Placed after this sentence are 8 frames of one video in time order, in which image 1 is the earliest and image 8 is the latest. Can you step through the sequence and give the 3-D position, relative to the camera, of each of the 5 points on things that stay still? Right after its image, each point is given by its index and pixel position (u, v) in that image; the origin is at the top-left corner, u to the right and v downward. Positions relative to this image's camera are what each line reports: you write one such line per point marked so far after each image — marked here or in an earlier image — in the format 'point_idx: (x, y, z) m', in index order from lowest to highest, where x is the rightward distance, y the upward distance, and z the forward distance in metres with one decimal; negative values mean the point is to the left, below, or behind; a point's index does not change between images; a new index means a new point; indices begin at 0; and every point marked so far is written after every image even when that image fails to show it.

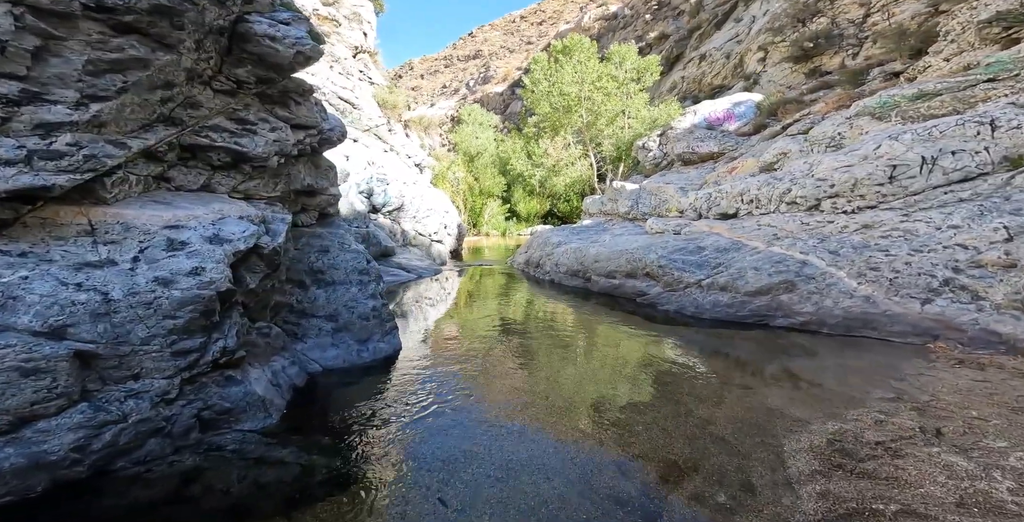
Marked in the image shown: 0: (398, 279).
0: (-3.6, -0.5, +15.4) m
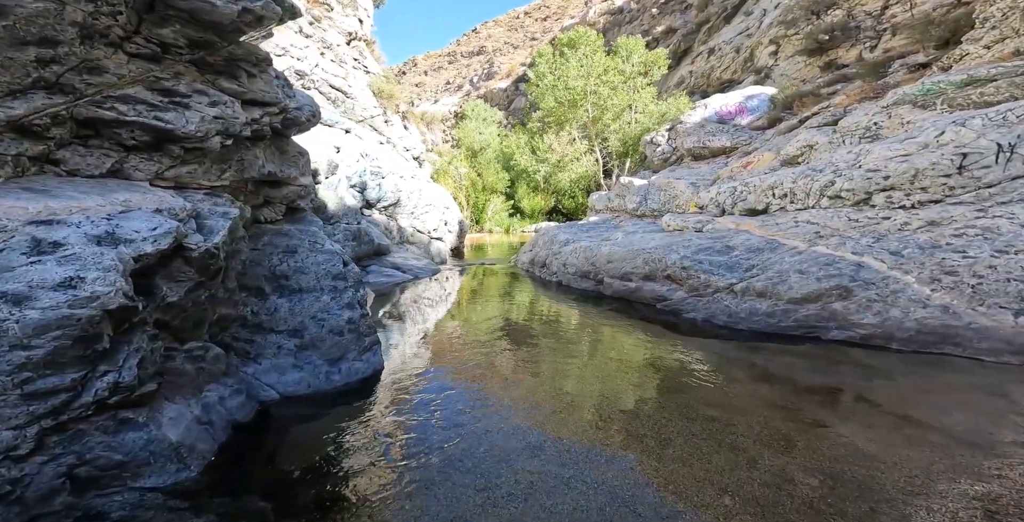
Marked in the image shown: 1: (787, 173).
0: (-3.5, -0.5, +14.1) m
1: (+6.6, +2.1, +11.5) m
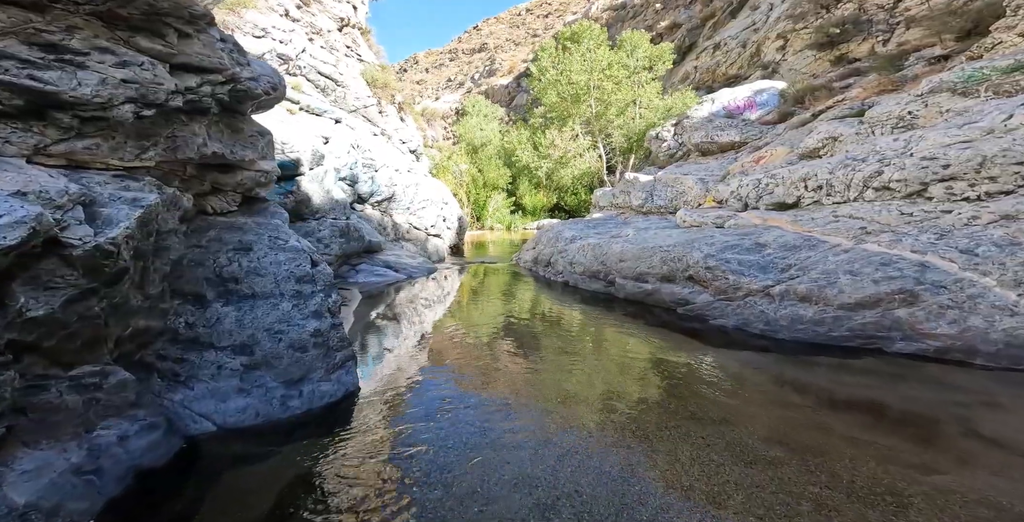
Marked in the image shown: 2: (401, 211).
0: (-3.4, -0.4, +12.9) m
1: (+6.6, +2.1, +10.3) m
2: (-4.1, +2.0, +17.9) m
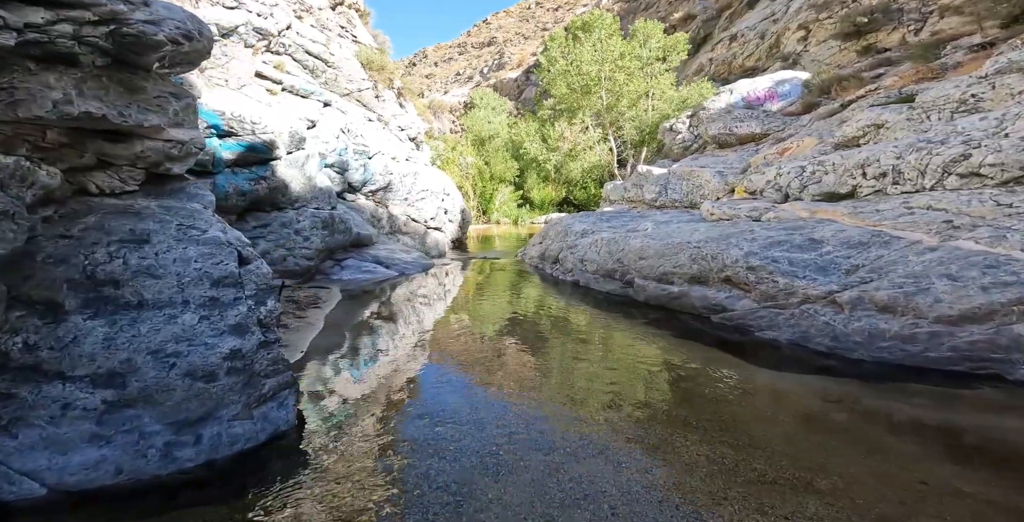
0: (-3.3, -0.3, +11.5) m
1: (+6.7, +2.1, +8.7) m
2: (-3.9, +2.1, +16.5) m
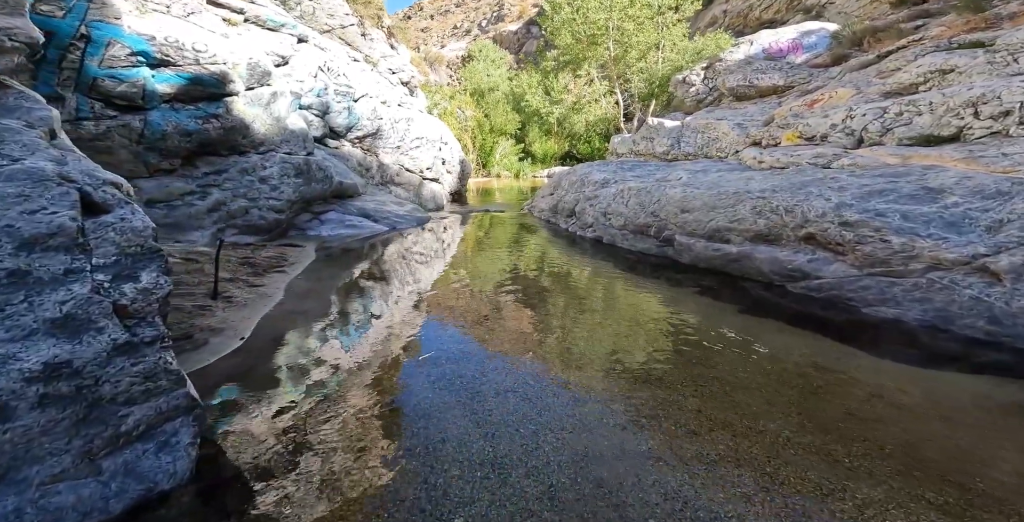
0: (-3.2, +0.6, +9.8) m
1: (+6.9, +2.8, +6.8) m
2: (-3.7, +3.4, +14.6) m
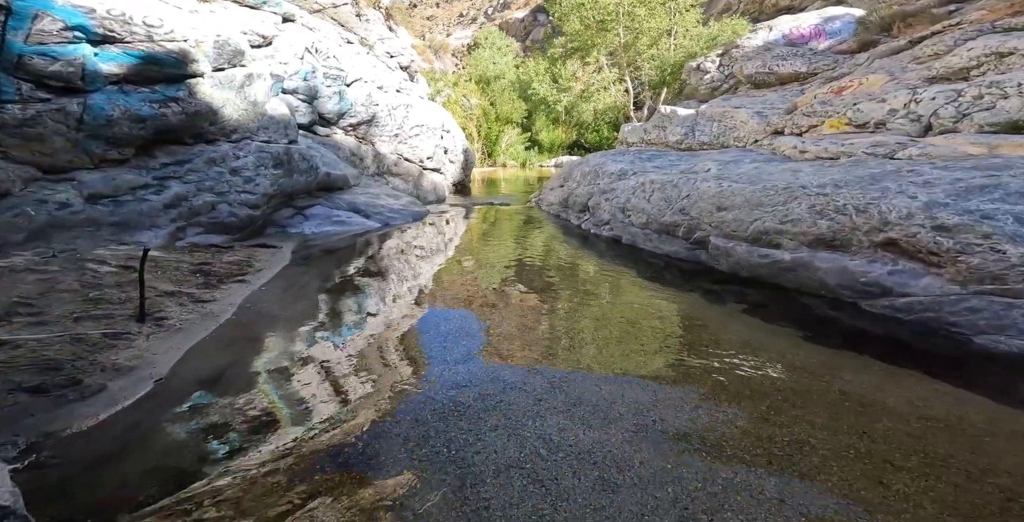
0: (-3.0, +0.5, +8.8) m
1: (+7.0, +2.7, +5.7) m
2: (-3.6, +3.4, +13.5) m
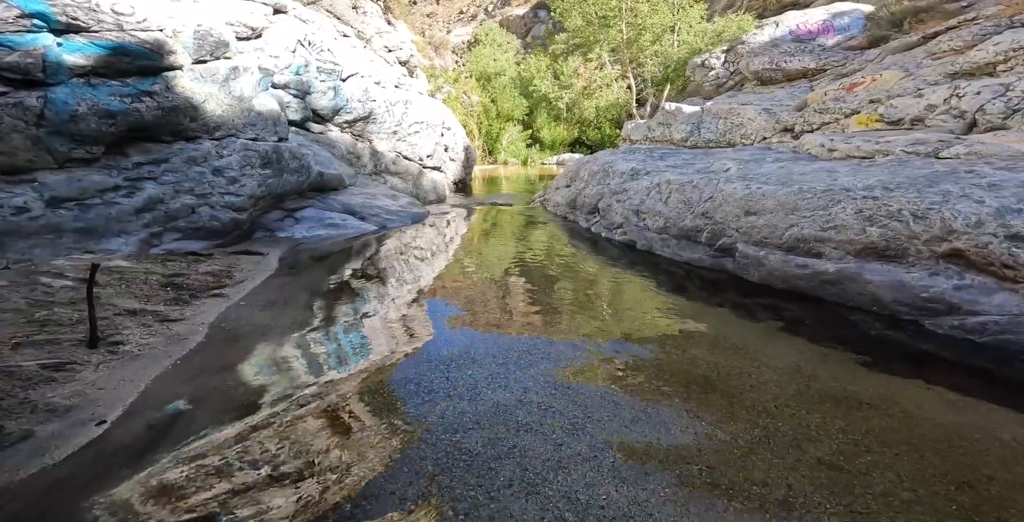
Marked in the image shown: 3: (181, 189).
0: (-3.0, +0.4, +8.2) m
1: (+7.1, +2.6, +5.1) m
2: (-3.5, +3.4, +13.0) m
3: (-4.2, +0.9, +6.1) m
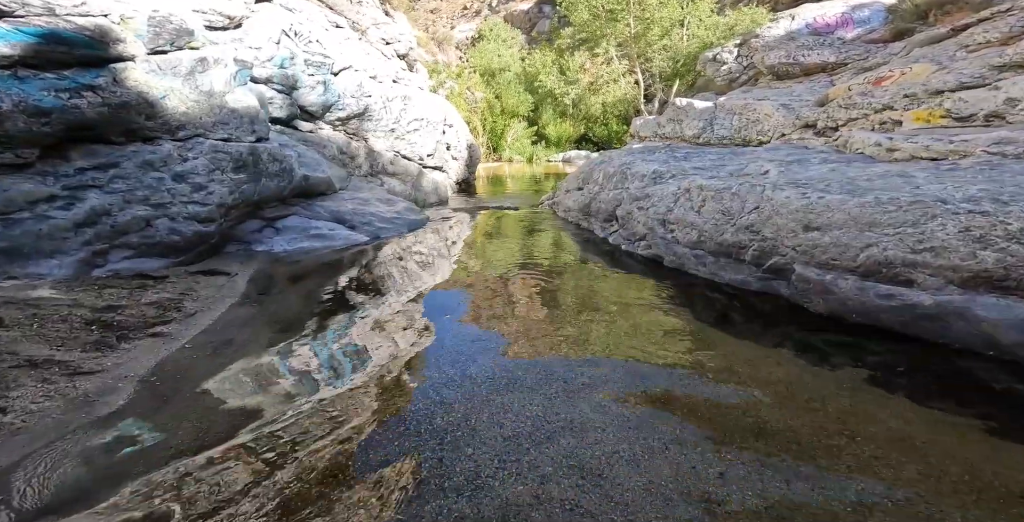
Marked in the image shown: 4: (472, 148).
0: (-2.8, +0.2, +7.3) m
1: (+7.1, +2.3, +4.1) m
2: (-3.3, +3.2, +12.1) m
3: (-4.1, +0.7, +5.2) m
4: (-1.3, +3.6, +15.8) m
